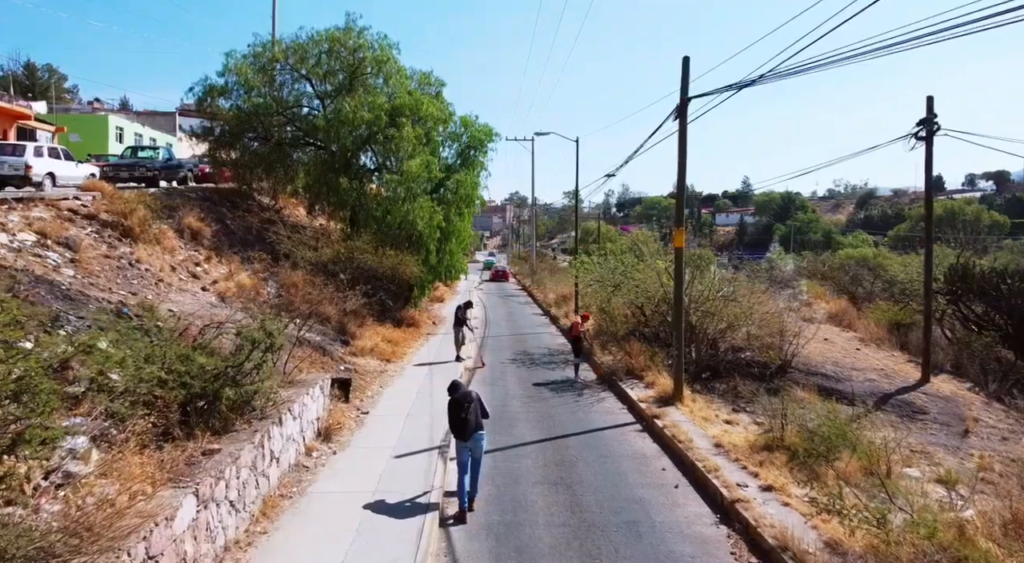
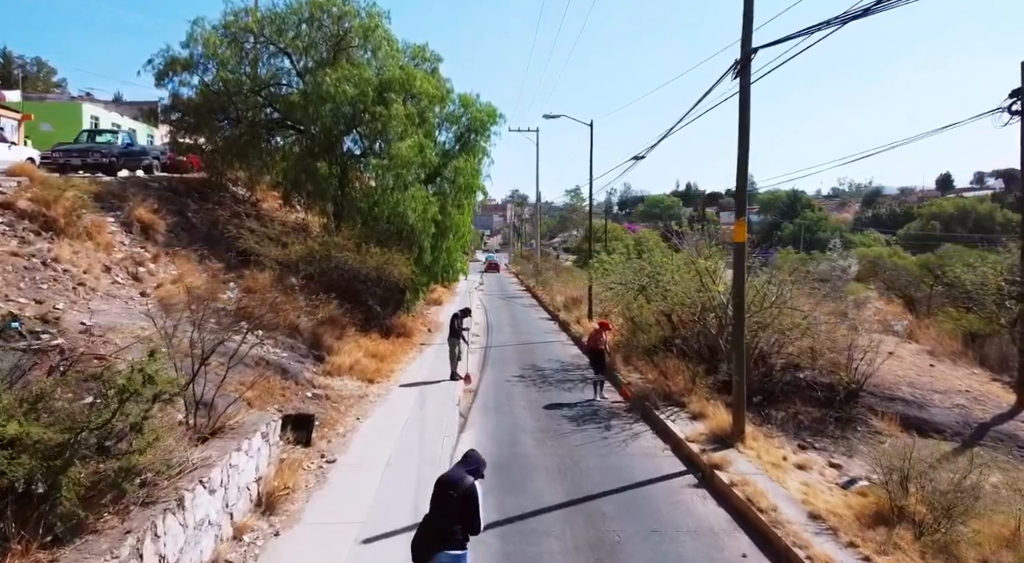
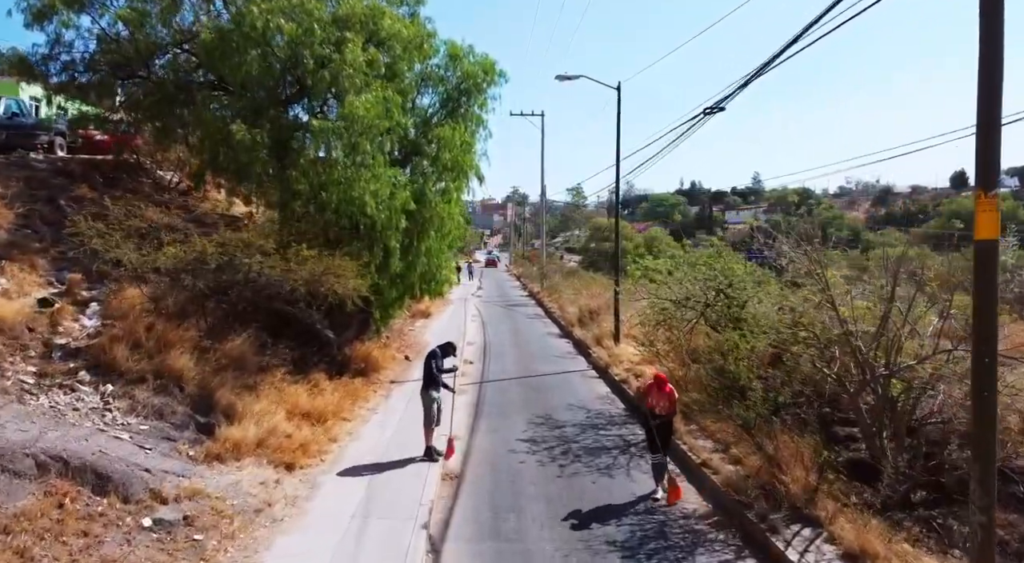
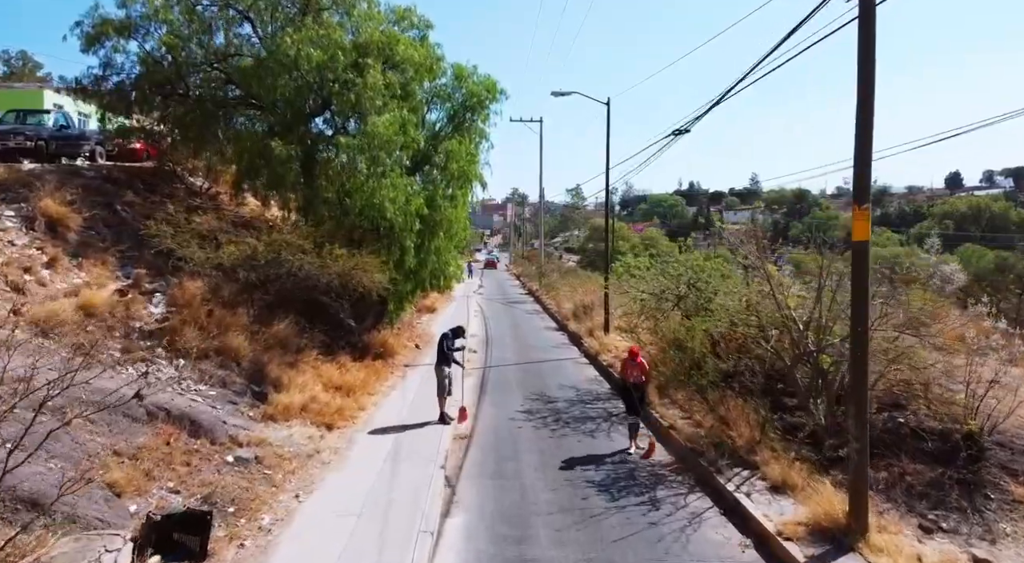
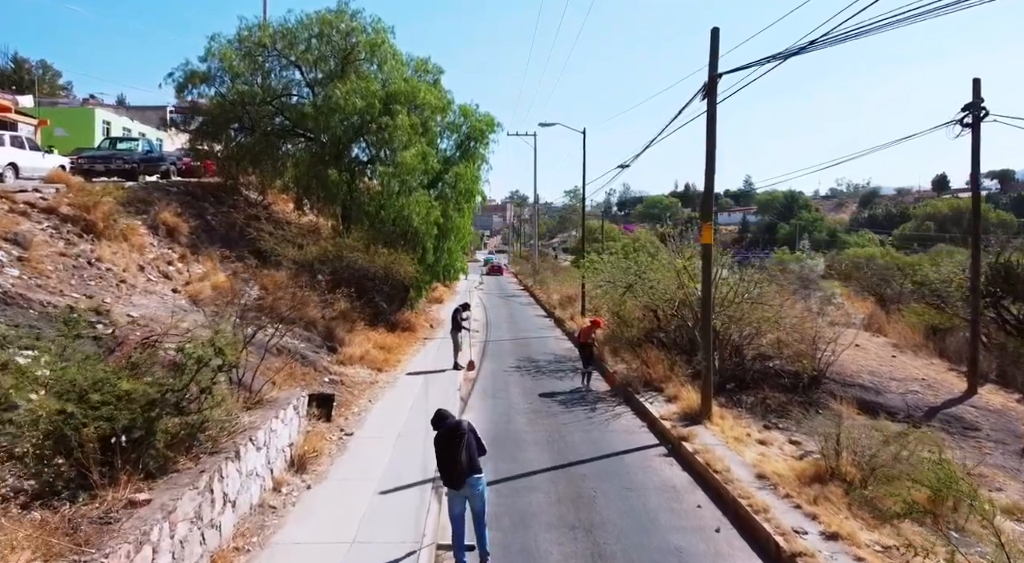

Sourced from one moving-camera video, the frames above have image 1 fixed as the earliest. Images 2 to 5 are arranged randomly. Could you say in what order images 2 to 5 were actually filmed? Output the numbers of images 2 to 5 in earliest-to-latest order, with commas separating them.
5, 2, 4, 3
